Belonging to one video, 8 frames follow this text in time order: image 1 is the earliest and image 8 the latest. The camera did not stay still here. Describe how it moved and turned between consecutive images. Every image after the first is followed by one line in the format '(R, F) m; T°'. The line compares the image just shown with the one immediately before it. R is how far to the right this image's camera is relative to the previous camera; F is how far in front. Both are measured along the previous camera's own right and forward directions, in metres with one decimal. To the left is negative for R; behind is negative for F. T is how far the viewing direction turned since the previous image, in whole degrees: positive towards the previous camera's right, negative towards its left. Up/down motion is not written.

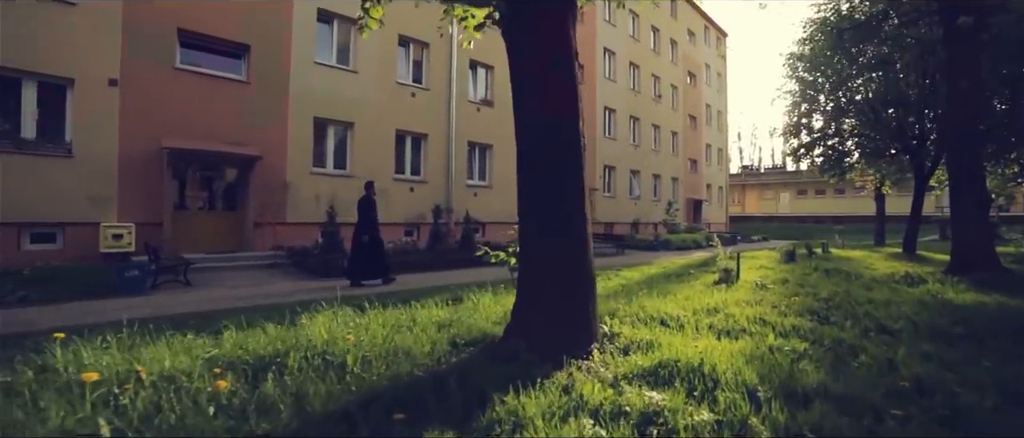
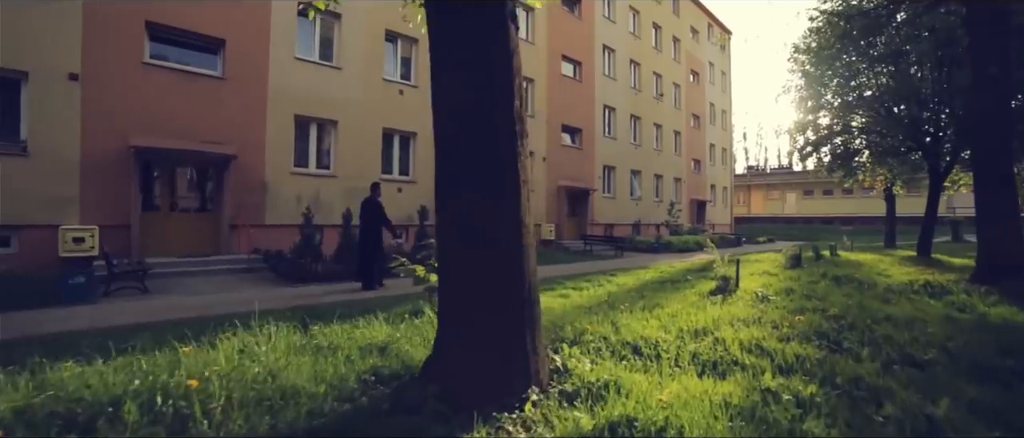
(+0.4, +1.0) m; -1°
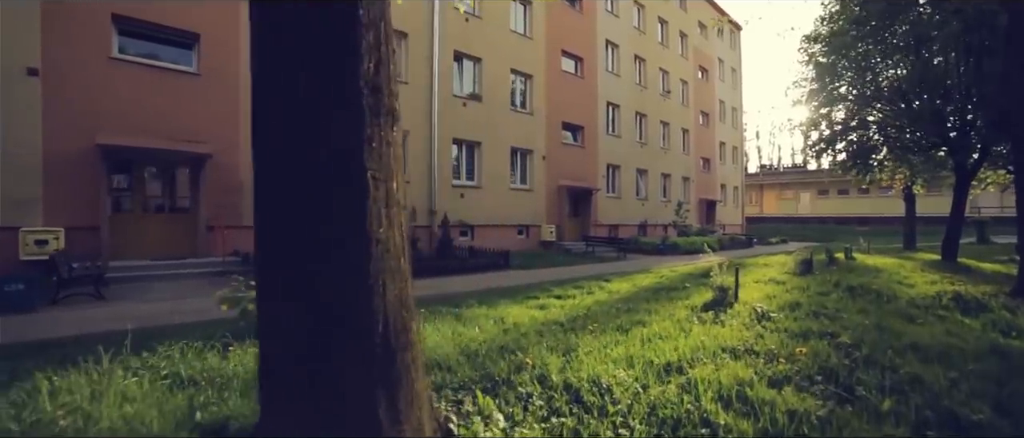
(+0.6, +1.1) m; -1°
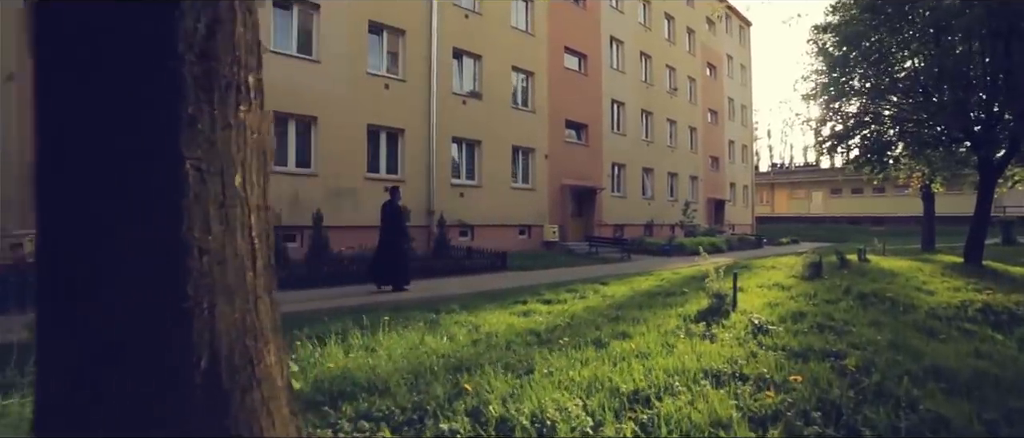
(+0.4, +0.7) m; -1°
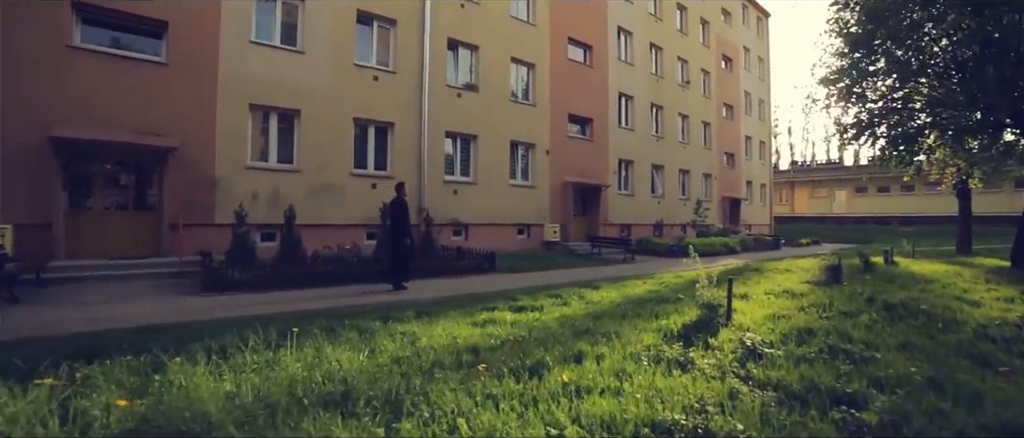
(+0.6, +1.2) m; -2°
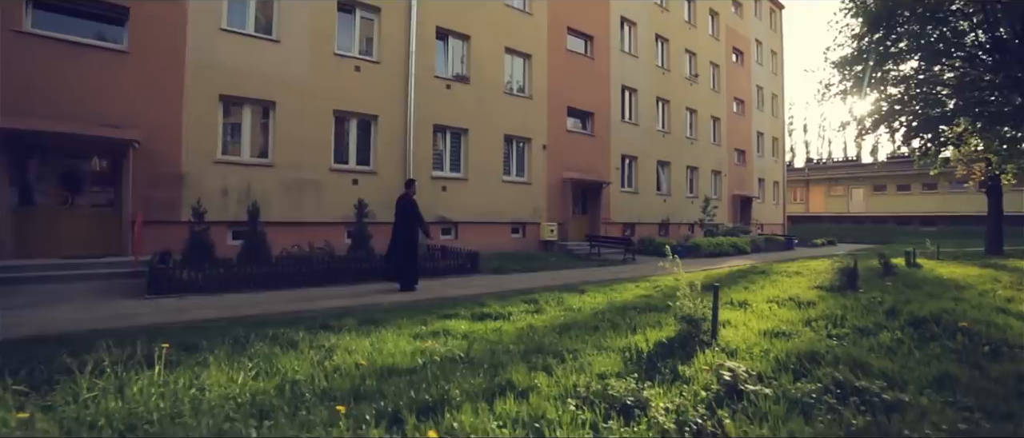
(+0.6, +1.1) m; -1°
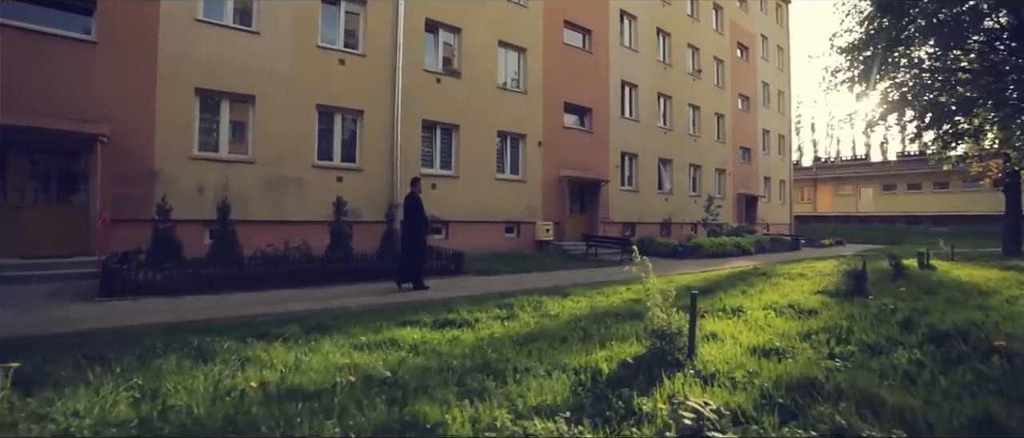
(+0.4, +0.8) m; -1°
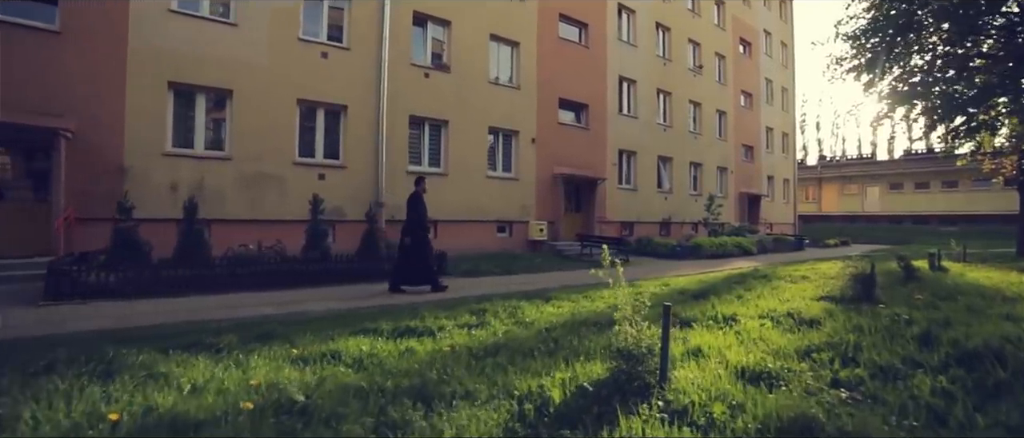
(+0.3, +0.7) m; 0°
